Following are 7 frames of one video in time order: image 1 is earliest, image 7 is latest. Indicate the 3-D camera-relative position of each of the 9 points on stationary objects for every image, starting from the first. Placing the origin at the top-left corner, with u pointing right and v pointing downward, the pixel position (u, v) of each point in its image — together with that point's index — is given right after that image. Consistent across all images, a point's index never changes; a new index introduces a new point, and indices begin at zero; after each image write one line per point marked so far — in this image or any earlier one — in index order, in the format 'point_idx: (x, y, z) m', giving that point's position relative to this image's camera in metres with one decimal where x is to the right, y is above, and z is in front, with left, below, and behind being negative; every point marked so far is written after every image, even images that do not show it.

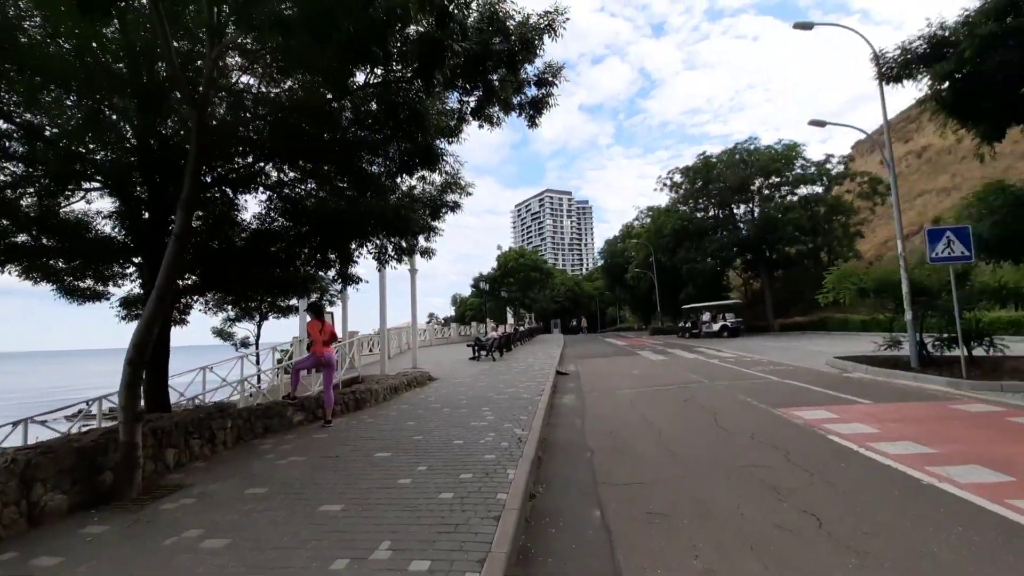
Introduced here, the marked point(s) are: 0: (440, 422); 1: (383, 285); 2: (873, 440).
0: (-1.2, -2.3, +8.8) m
1: (-4.1, +0.1, +16.1) m
2: (+4.6, -1.9, +6.6) m
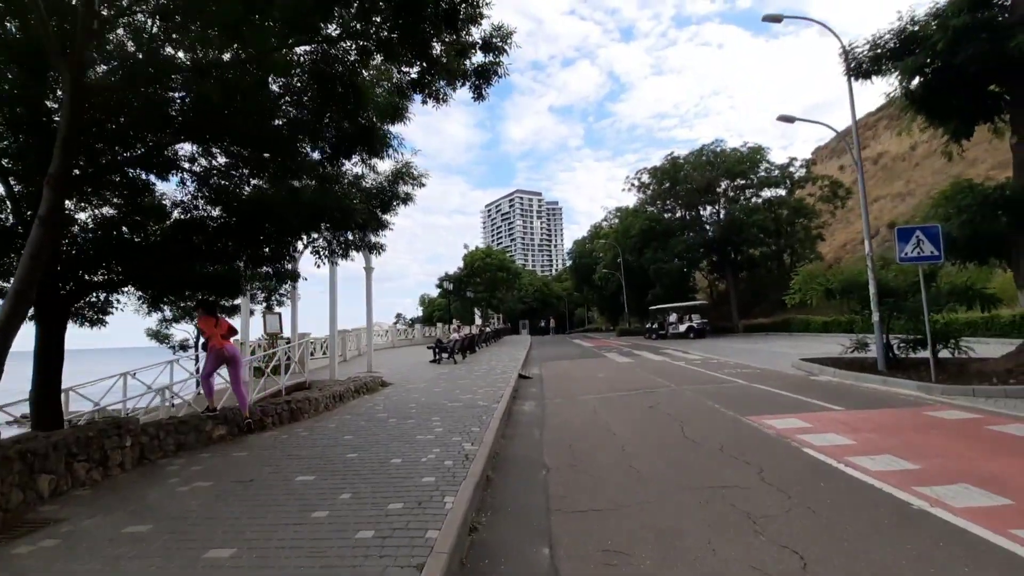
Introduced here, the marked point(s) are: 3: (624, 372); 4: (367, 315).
0: (-2.0, -2.3, +7.9) m
1: (-5.2, +0.2, +15.1) m
2: (+3.9, -1.9, +6.0) m
3: (+3.3, -2.5, +15.1) m
4: (-5.1, -1.0, +17.9) m
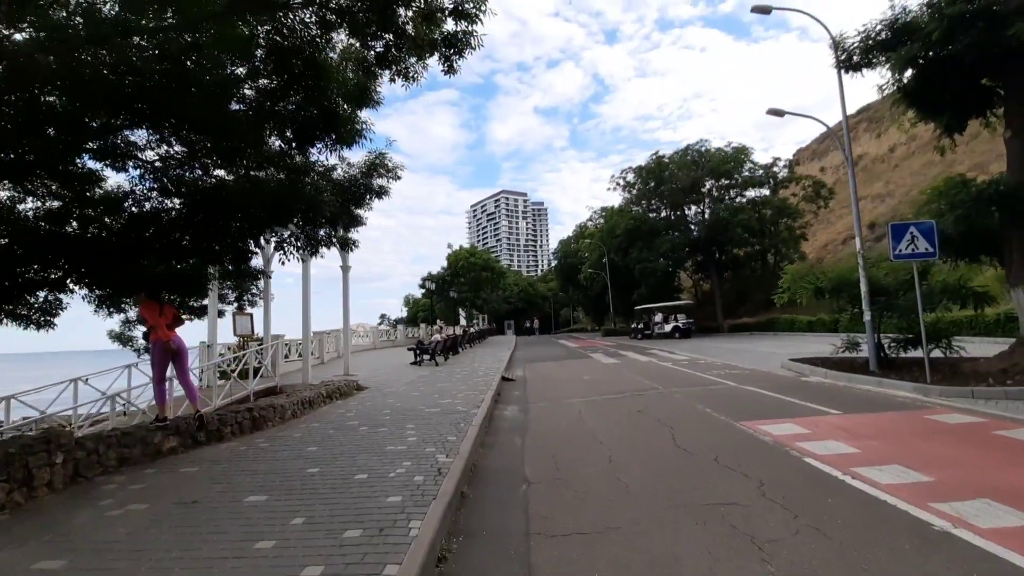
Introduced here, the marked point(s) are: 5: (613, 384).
0: (-2.3, -2.2, +7.2) m
1: (-5.7, +0.2, +14.4) m
2: (+3.7, -1.9, +5.5) m
3: (+2.8, -2.4, +14.6) m
4: (-5.7, -1.0, +17.2) m
5: (+2.5, -2.4, +12.6) m
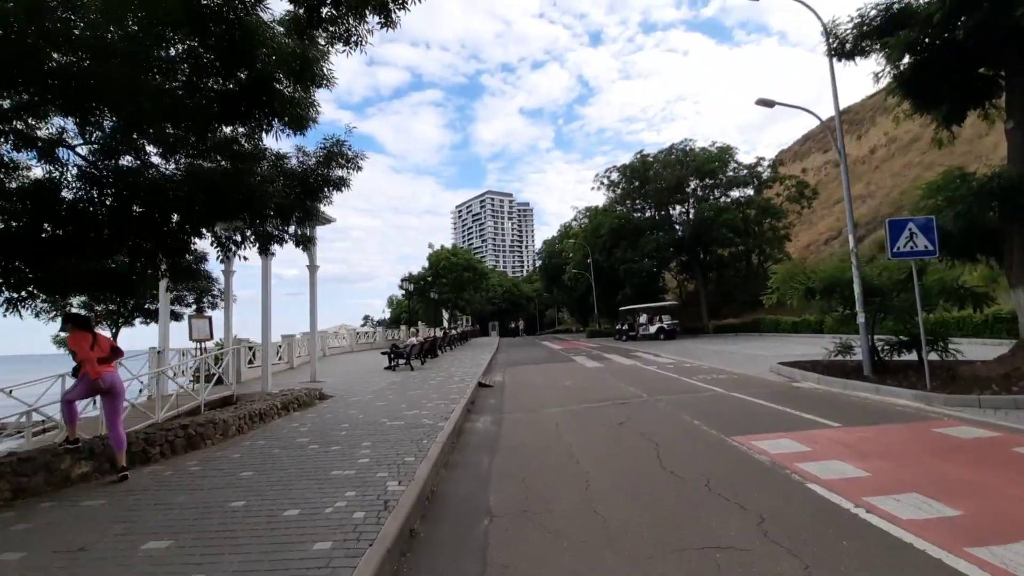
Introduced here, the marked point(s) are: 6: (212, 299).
0: (-2.7, -2.2, +6.3) m
1: (-6.4, +0.1, +13.4) m
2: (+3.3, -1.9, +4.8) m
3: (+2.2, -2.5, +13.9) m
4: (-6.4, -1.0, +16.2) m
5: (+1.9, -2.4, +11.8) m
6: (-9.9, -0.4, +16.9) m
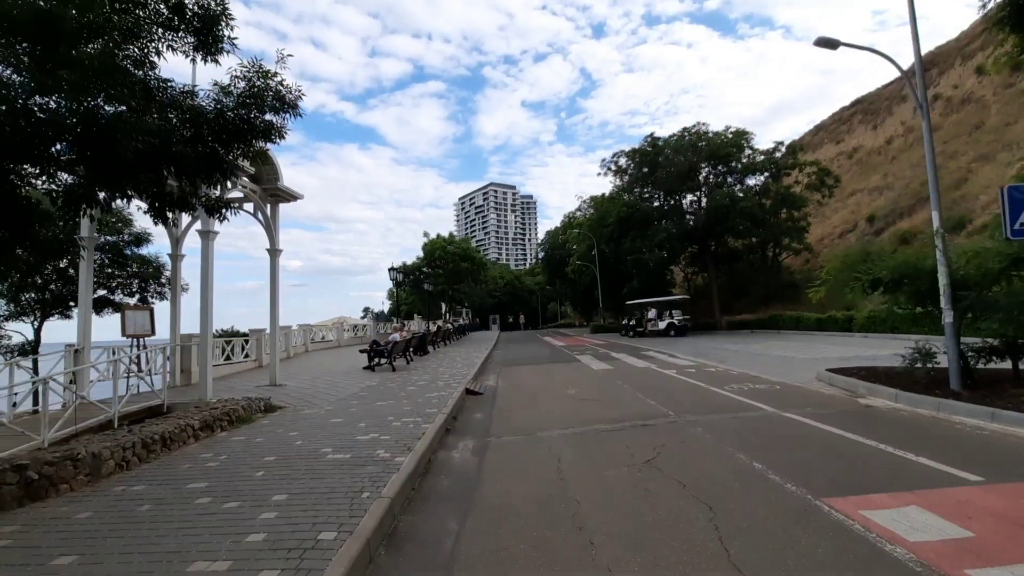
0: (-2.9, -2.1, +4.0) m
1: (-6.5, +0.4, +11.0) m
2: (+3.1, -1.8, +2.4) m
3: (+2.0, -2.2, +11.5) m
4: (-6.5, -0.7, +13.9) m
5: (+1.7, -2.2, +9.5) m
6: (-10.0, 0.0, +14.6) m
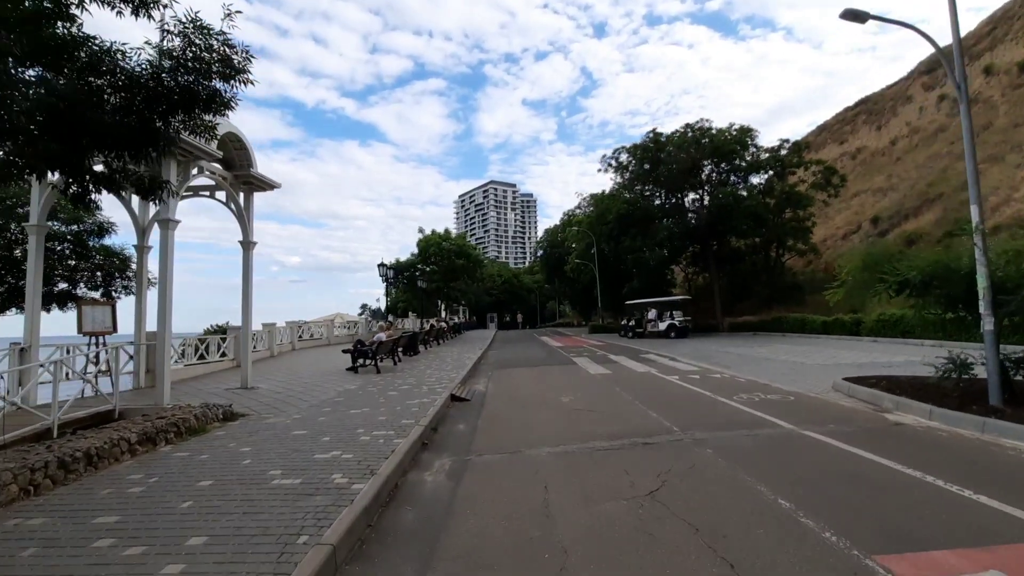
0: (-3.1, -2.0, +3.0) m
1: (-6.7, +0.5, +10.0) m
2: (+2.9, -1.8, +1.5) m
3: (+1.8, -2.2, +10.6) m
4: (-6.7, -0.6, +12.9) m
5: (+1.5, -2.2, +8.5) m
6: (-10.2, +0.2, +13.6) m
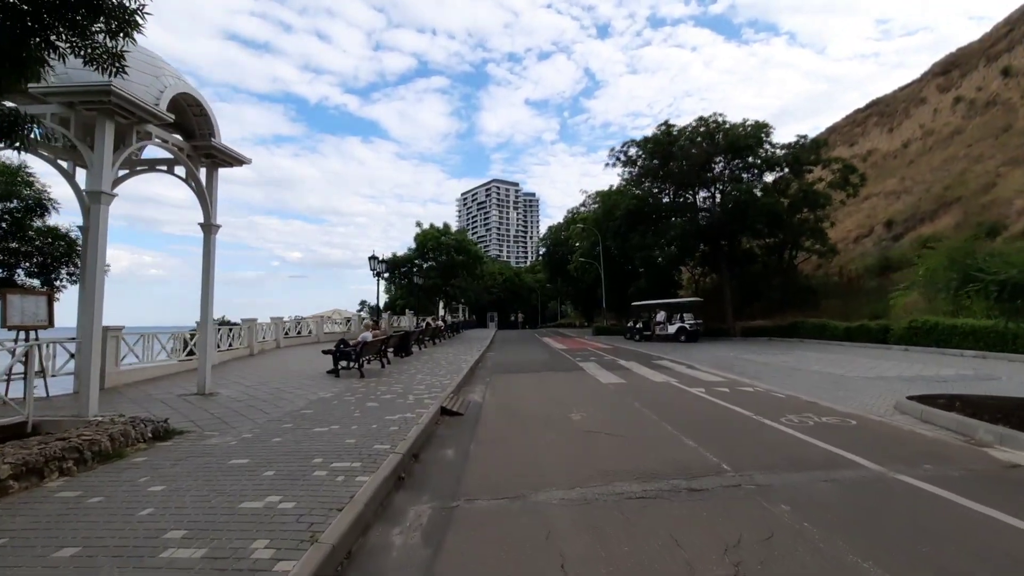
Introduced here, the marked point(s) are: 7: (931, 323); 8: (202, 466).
0: (-3.1, -1.9, +1.3) m
1: (-6.6, +0.8, +8.3) m
2: (+2.9, -1.8, -0.2) m
3: (+1.8, -2.1, +8.8) m
4: (-6.7, -0.3, +11.2) m
5: (+1.5, -2.1, +6.8) m
6: (-10.2, +0.5, +11.9) m
7: (+15.8, -1.3, +19.3) m
8: (-3.6, -2.0, +6.0) m
